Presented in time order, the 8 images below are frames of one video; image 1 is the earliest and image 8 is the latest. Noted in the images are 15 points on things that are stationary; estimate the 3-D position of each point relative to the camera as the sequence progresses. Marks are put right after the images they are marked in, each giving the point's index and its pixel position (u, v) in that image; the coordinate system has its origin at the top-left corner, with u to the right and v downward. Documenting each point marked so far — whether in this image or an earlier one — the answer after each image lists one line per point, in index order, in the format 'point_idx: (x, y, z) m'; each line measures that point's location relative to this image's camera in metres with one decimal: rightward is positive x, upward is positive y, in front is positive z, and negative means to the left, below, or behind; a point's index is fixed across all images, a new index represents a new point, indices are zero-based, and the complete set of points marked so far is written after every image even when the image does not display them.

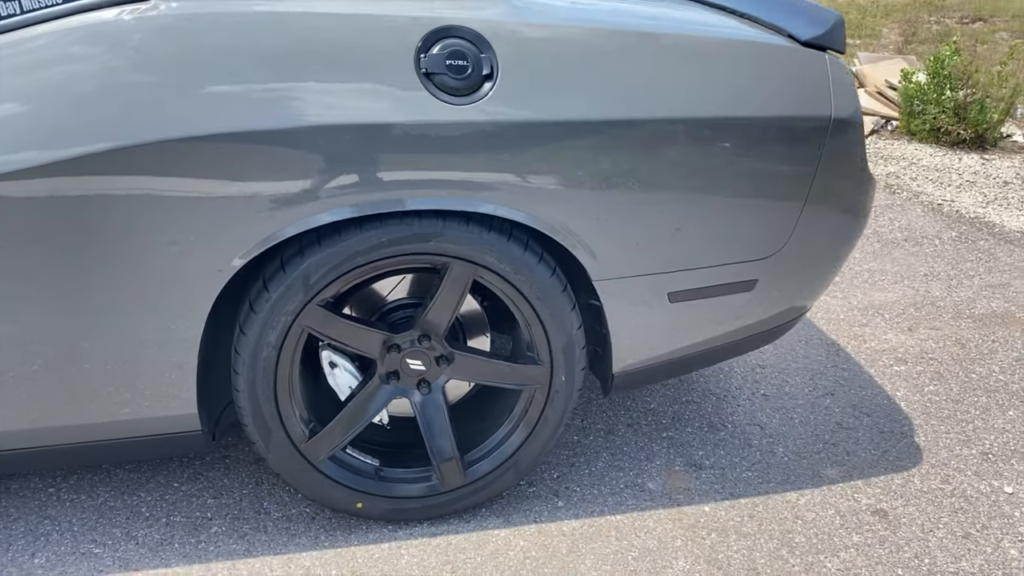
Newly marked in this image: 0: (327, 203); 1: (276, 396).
0: (-0.4, +0.2, +1.8) m
1: (-0.5, -0.3, +2.0) m
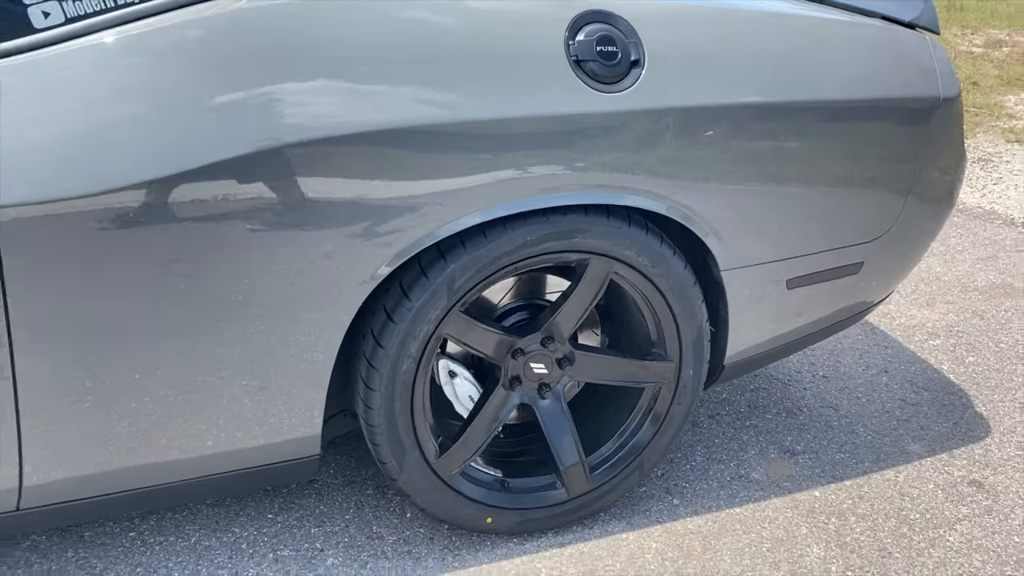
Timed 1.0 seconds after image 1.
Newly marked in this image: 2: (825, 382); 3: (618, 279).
0: (-0.1, +0.2, +1.7) m
1: (-0.2, -0.3, +1.8) m
2: (+1.1, -0.3, +2.9) m
3: (+0.3, 0.0, +1.9) m
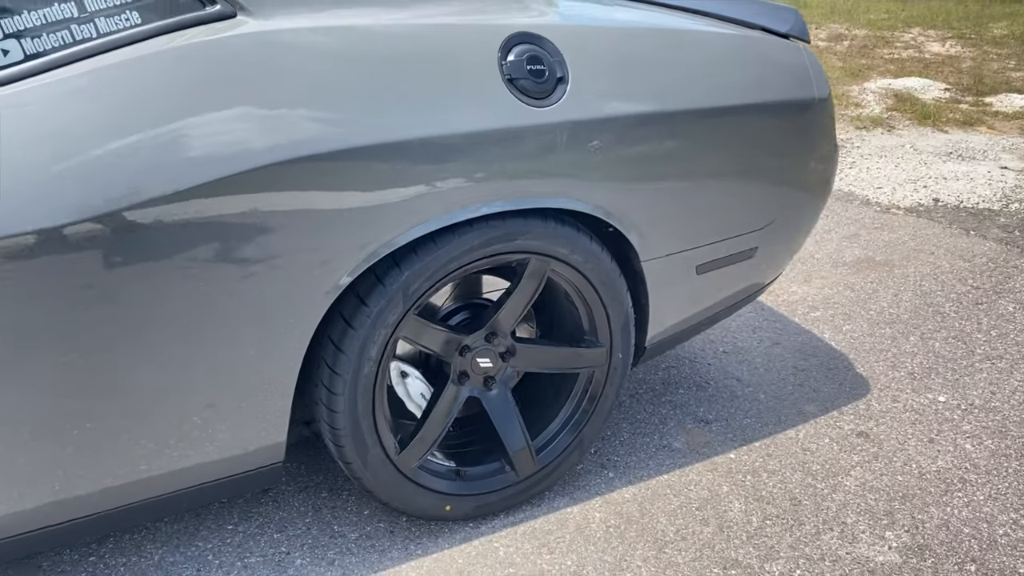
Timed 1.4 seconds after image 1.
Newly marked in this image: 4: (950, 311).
0: (-0.2, +0.2, +1.8) m
1: (-0.3, -0.3, +2.0) m
2: (+0.8, -0.3, +3.1) m
3: (+0.1, 0.0, +2.1) m
4: (+2.0, -0.1, +3.7) m
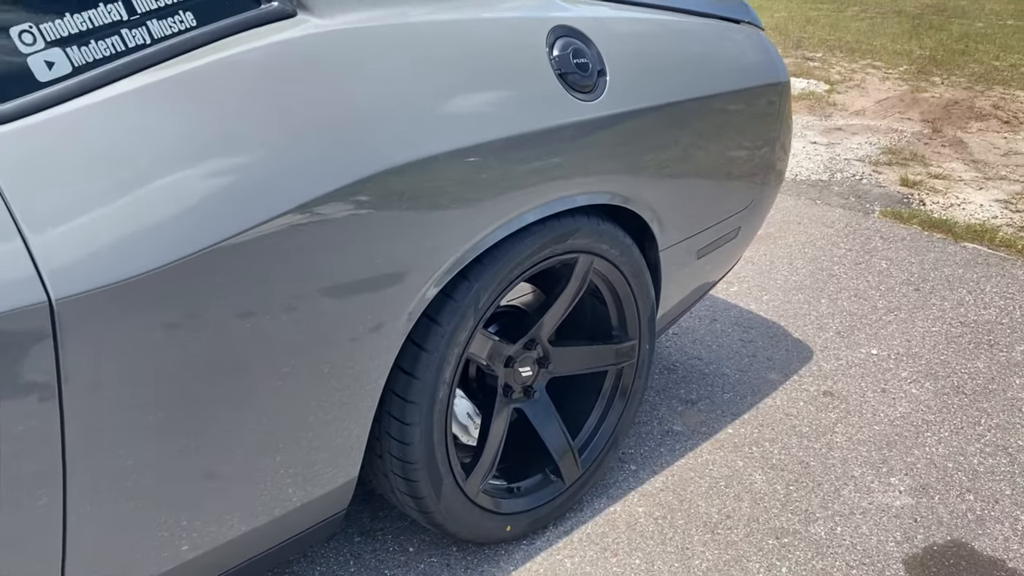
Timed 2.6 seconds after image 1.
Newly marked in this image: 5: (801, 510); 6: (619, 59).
0: (0.0, +0.1, +1.7) m
1: (-0.2, -0.3, +1.8) m
2: (+0.7, -0.2, +3.2) m
3: (+0.2, 0.0, +2.0) m
4: (+1.6, +0.1, +4.0) m
5: (+0.8, -0.6, +2.3) m
6: (+0.3, +0.6, +2.0) m
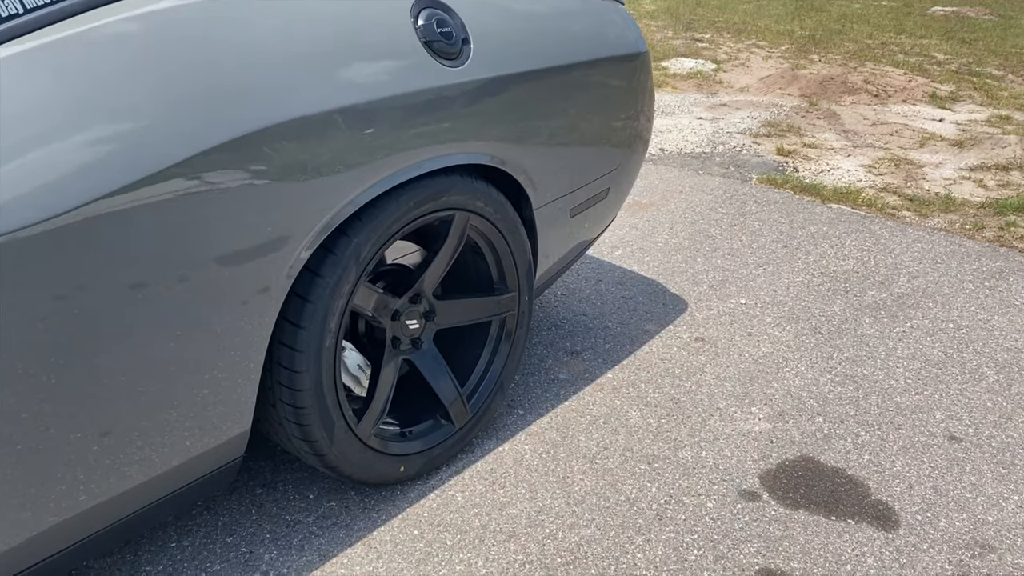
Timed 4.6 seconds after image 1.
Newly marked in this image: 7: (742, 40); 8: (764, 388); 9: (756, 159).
0: (-0.3, +0.3, +1.9) m
1: (-0.4, -0.2, +2.0) m
2: (+0.2, 0.0, +3.5) m
3: (-0.1, +0.2, +2.2) m
4: (+1.1, +0.3, +4.3) m
5: (+0.5, -0.5, +2.5) m
6: (-0.1, +0.7, +2.2) m
7: (+3.3, +3.6, +11.9) m
8: (+0.9, -0.3, +2.8) m
9: (+1.8, +1.0, +6.1) m
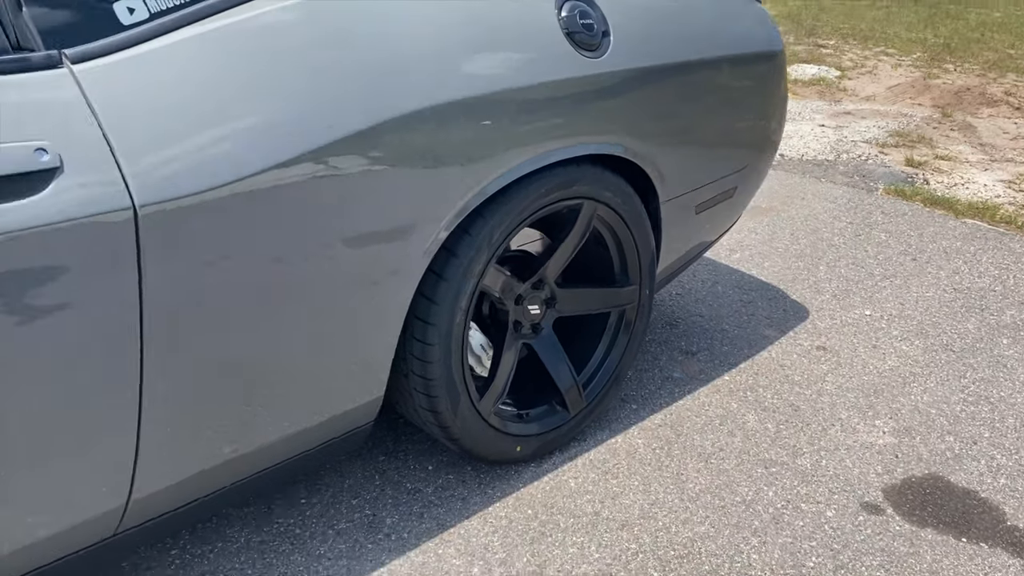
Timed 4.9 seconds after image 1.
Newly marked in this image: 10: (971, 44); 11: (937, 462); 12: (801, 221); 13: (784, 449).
0: (0.0, +0.3, +1.9) m
1: (-0.1, -0.2, +2.0) m
2: (+0.7, 0.0, +3.4) m
3: (+0.2, +0.2, +2.2) m
4: (+1.7, +0.2, +4.2) m
5: (+0.8, -0.5, +2.4) m
6: (+0.3, +0.7, +2.2) m
7: (+5.0, +3.4, +11.4) m
8: (+1.2, -0.4, +2.7) m
9: (+2.7, +0.9, +5.9) m
10: (+6.5, +3.4, +11.6) m
11: (+1.3, -0.5, +2.4) m
12: (+1.6, +0.4, +4.5) m
13: (+0.8, -0.5, +2.4) m
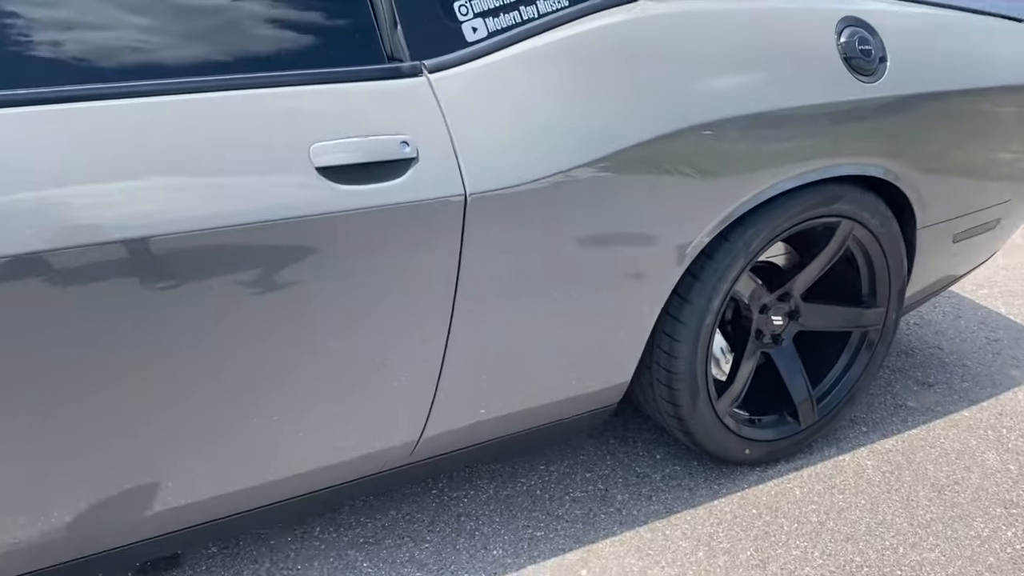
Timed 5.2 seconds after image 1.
0: (+0.6, +0.3, +2.0) m
1: (+0.5, -0.2, +2.2) m
2: (+1.7, -0.2, +3.3) m
3: (+1.0, +0.1, +2.3) m
4: (+2.8, 0.0, +3.8) m
5: (+1.5, -0.6, +2.4) m
6: (+1.1, +0.7, +2.2) m
7: (+8.0, +2.6, +10.1) m
8: (+2.0, -0.5, +2.5) m
9: (+4.2, +0.5, +5.3) m
10: (+9.5, +2.6, +9.9) m
11: (+1.9, -0.7, +2.2) m
12: (+2.8, +0.1, +4.2) m
13: (+1.5, -0.6, +2.3) m
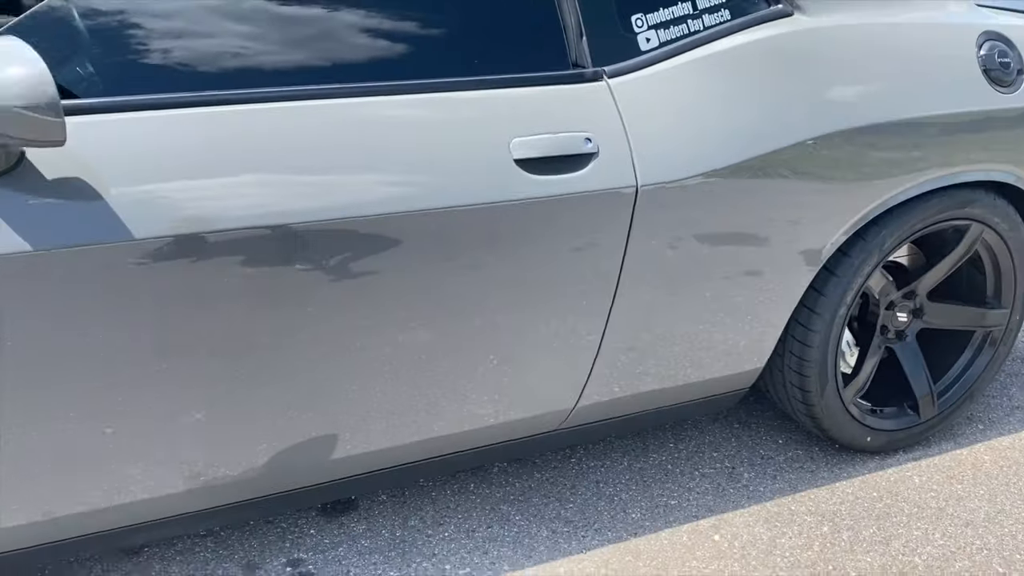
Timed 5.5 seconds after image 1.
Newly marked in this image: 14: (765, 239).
0: (+1.1, +0.3, +2.2) m
1: (+0.9, -0.2, +2.3) m
2: (+2.2, -0.2, +3.4) m
3: (+1.4, +0.1, +2.4) m
4: (+3.4, -0.1, +3.8) m
5: (+1.9, -0.6, +2.4) m
6: (+1.5, +0.6, +2.4) m
7: (+9.2, +2.3, +9.6) m
8: (+2.4, -0.6, +2.5) m
9: (+4.9, +0.3, +5.1) m
10: (+10.7, +2.2, +9.3) m
11: (+2.3, -0.7, +2.3) m
12: (+3.4, +0.1, +4.1) m
13: (+1.9, -0.6, +2.4) m
14: (+0.6, +0.1, +2.1) m
